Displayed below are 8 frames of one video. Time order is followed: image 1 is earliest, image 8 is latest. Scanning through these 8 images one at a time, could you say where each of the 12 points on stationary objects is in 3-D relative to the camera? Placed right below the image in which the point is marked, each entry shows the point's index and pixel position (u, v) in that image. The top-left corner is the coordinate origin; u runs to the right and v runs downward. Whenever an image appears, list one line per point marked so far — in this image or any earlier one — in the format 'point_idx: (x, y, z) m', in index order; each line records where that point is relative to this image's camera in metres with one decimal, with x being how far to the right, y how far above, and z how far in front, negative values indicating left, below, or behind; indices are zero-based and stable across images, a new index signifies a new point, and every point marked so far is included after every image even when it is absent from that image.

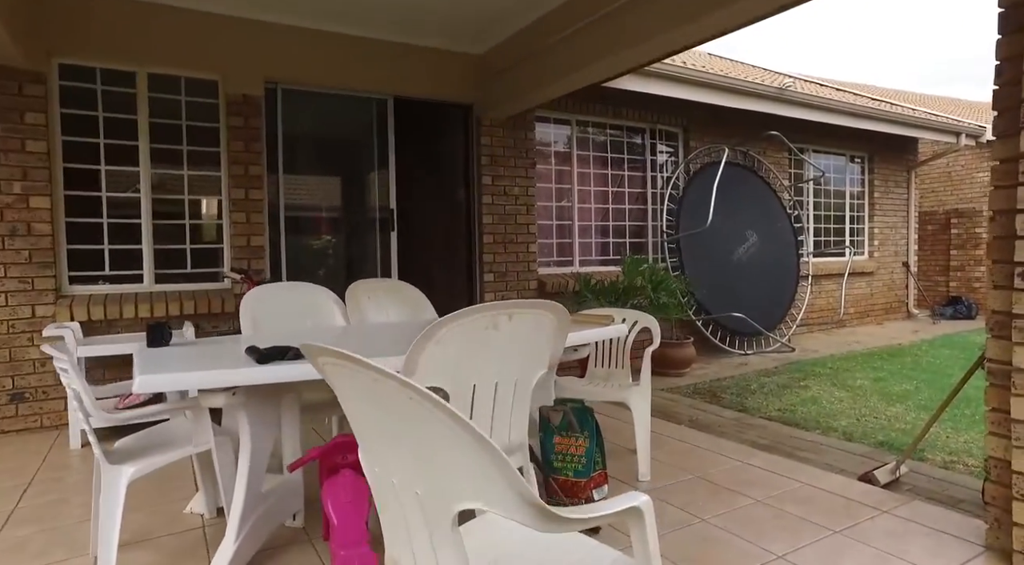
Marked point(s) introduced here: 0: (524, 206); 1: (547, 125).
0: (+0.1, +0.8, +6.0) m
1: (+0.4, +1.6, +6.3) m
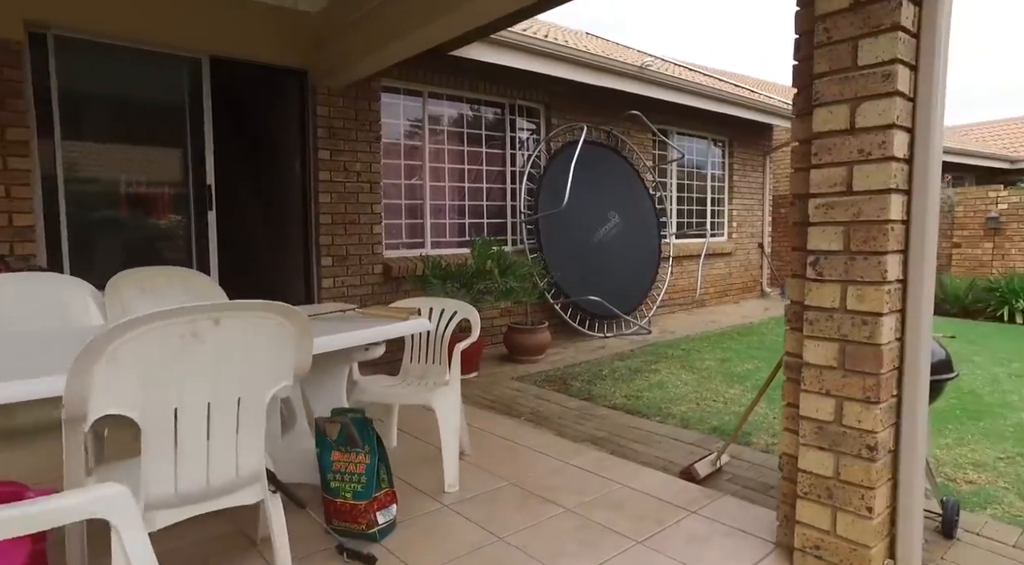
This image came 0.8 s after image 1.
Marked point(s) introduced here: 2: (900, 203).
0: (-1.3, +0.9, +5.5) m
1: (-1.1, +1.8, +5.8) m
2: (+1.1, +0.2, +1.8) m
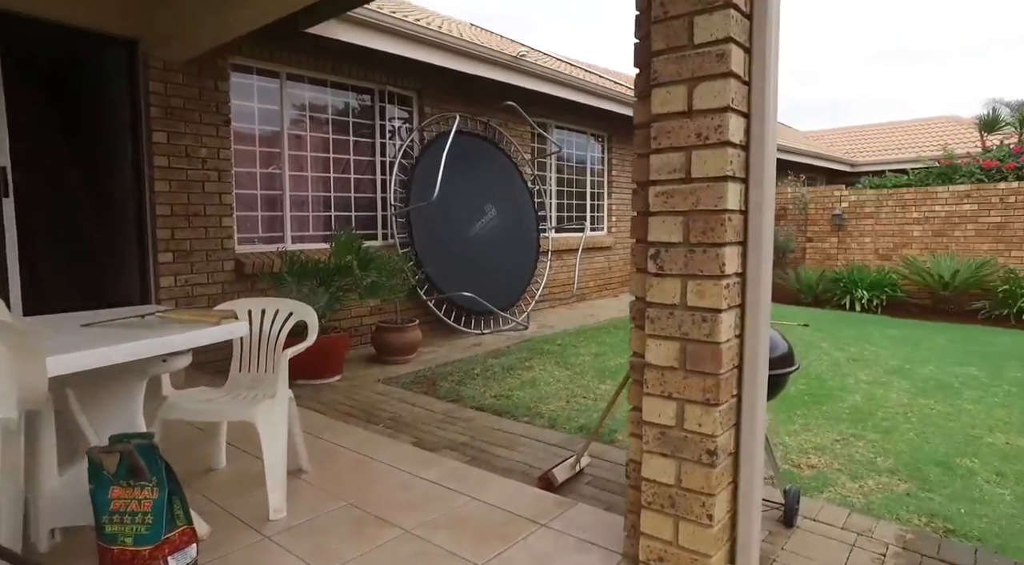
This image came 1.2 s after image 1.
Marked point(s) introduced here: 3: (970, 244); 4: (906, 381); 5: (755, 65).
0: (-2.4, +0.9, +4.9) m
1: (-2.3, +1.8, +5.3) m
2: (+0.6, +0.3, +1.7) m
3: (+6.3, +0.5, +8.3) m
4: (+3.1, -0.8, +4.8) m
5: (+0.7, +0.6, +1.7) m
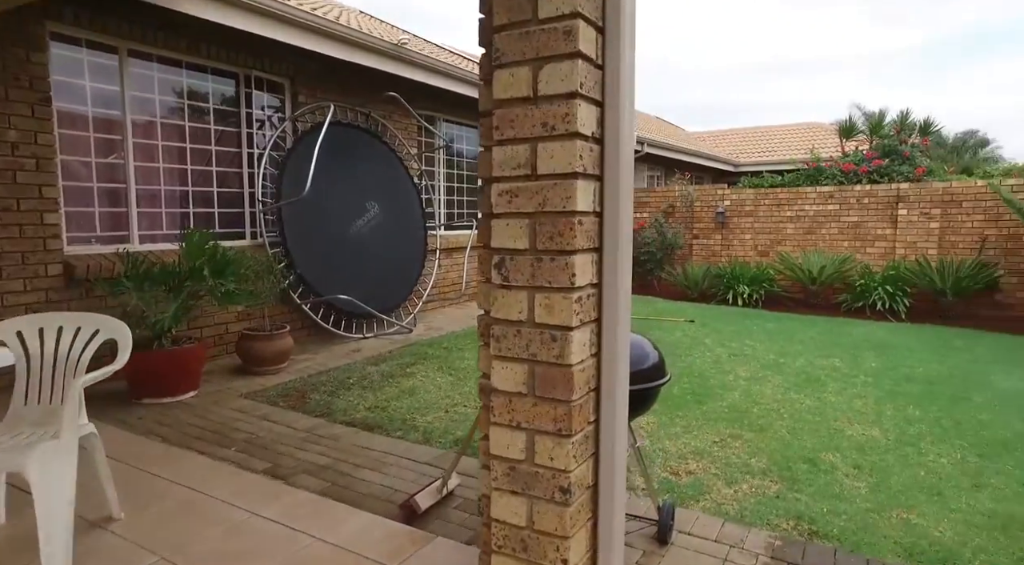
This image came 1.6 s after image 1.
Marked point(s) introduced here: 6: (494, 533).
0: (-3.3, +0.9, +4.2) m
1: (-3.3, +1.8, +4.6) m
2: (+0.2, +0.2, +1.5) m
3: (+4.7, +0.6, +8.9) m
4: (+2.2, -0.8, +4.9) m
5: (+0.2, +0.6, +1.5) m
6: (0.0, -0.7, +1.6) m
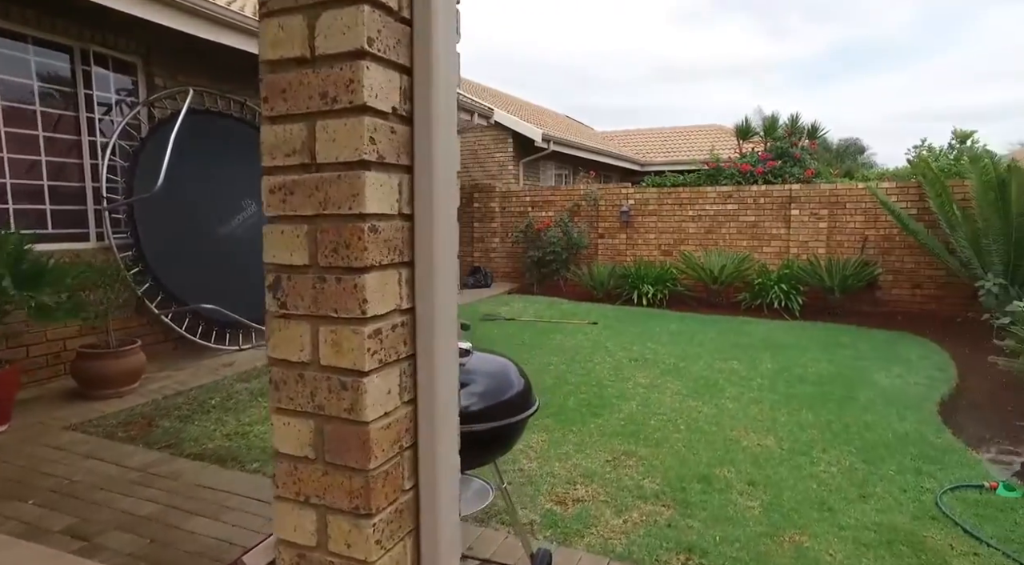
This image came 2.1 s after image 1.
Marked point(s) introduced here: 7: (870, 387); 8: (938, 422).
0: (-4.1, +0.8, +3.3) m
1: (-4.1, +1.7, +3.7) m
2: (-0.2, +0.2, +1.1) m
3: (+3.3, +0.6, +9.1) m
4: (+1.3, -0.8, +4.8) m
5: (-0.2, +0.5, +1.1) m
6: (-0.5, -0.7, +1.2) m
7: (+2.7, -0.8, +4.6) m
8: (+2.7, -0.9, +3.9) m
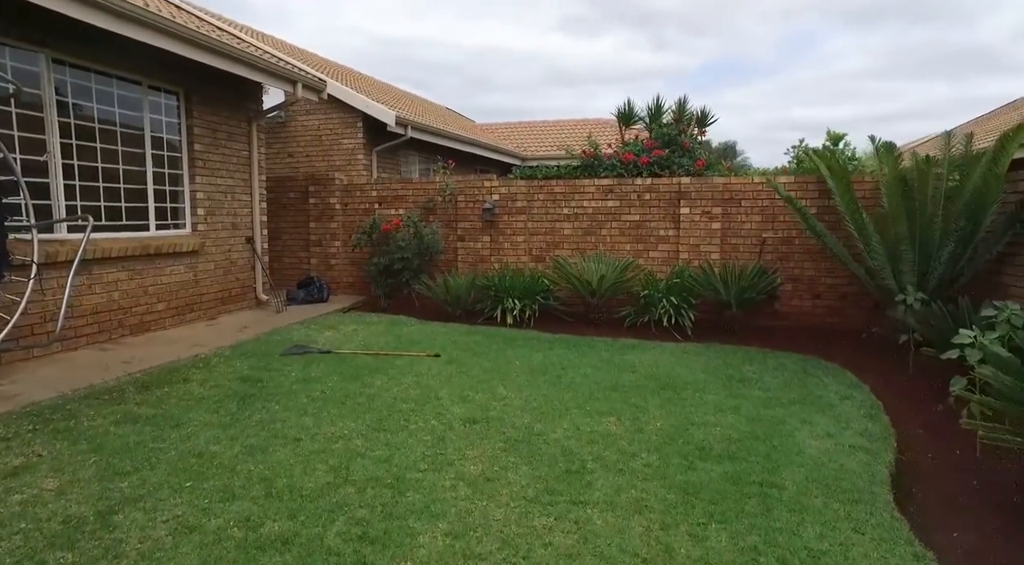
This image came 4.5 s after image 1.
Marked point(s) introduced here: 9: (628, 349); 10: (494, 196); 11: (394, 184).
0: (-5.0, +0.6, +0.8) m
1: (-5.1, +1.4, +1.1) m
2: (-0.8, 0.0, -0.8) m
3: (+1.3, +0.5, +7.7) m
4: (+0.1, -0.9, +3.1) m
5: (-0.8, +0.3, -0.7) m
6: (-1.1, -0.9, -0.7) m
7: (+1.5, -0.9, +3.2) m
8: (+1.6, -1.0, +2.5) m
9: (+1.1, -0.6, +6.0) m
10: (-0.2, +1.1, +8.1) m
11: (-1.7, +1.4, +8.6) m
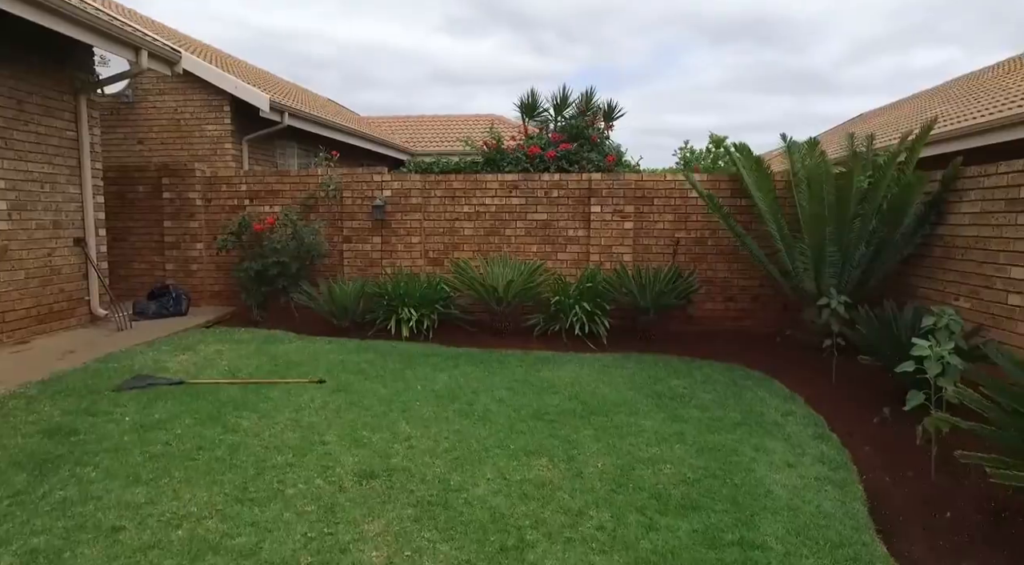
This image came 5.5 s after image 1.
0: (-4.8, +0.4, -0.9) m
1: (-5.0, +1.3, -0.5) m
2: (-0.4, -0.1, -1.7) m
3: (+0.1, +0.4, +7.0) m
4: (-0.3, -1.0, +2.3) m
5: (-0.4, +0.3, -1.6) m
6: (-0.7, -1.0, -1.6) m
7: (+1.1, -1.0, +2.7) m
8: (+1.4, -1.1, +2.0) m
9: (+0.3, -0.7, +5.3) m
10: (-1.4, +1.1, +7.2) m
11: (-3.0, +1.3, +7.4) m
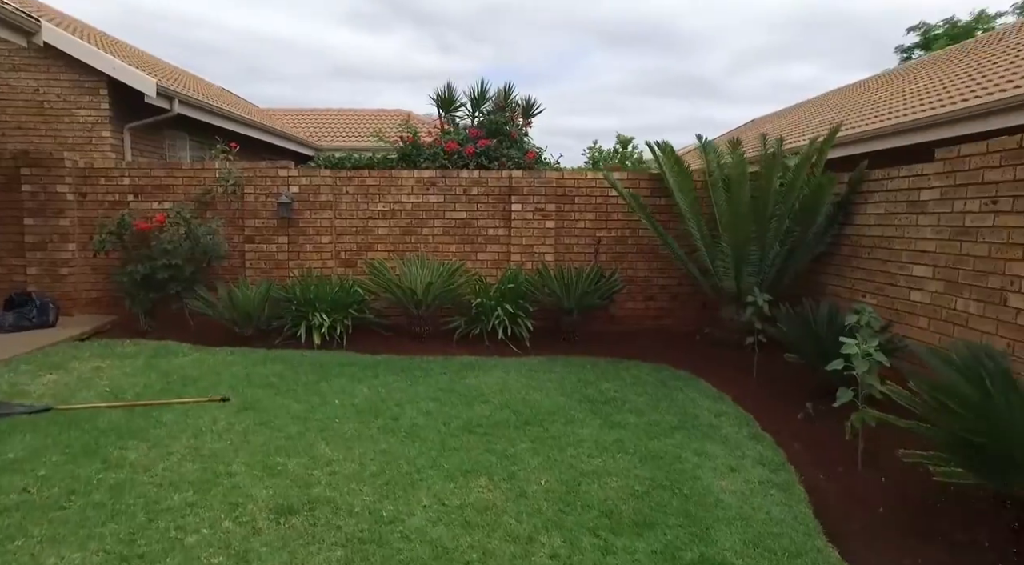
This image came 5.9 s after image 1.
0: (-4.5, +0.3, -1.8) m
1: (-4.7, +1.2, -1.5) m
2: (0.0, -0.1, -1.9) m
3: (-0.8, +0.4, +6.7) m
4: (-0.4, -1.0, +2.0) m
5: (0.0, +0.2, -1.9) m
6: (-0.3, -1.0, -1.9) m
7: (+0.9, -1.0, +2.6) m
8: (+1.3, -1.1, +2.0) m
9: (-0.4, -0.7, +5.1) m
10: (-2.4, +1.0, +6.6) m
11: (-3.9, +1.2, +6.6) m
